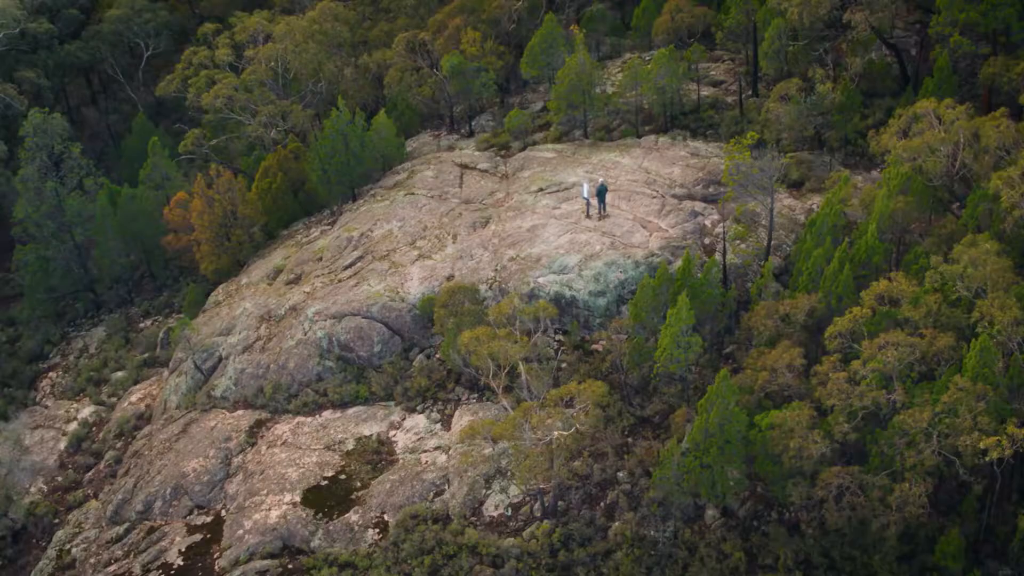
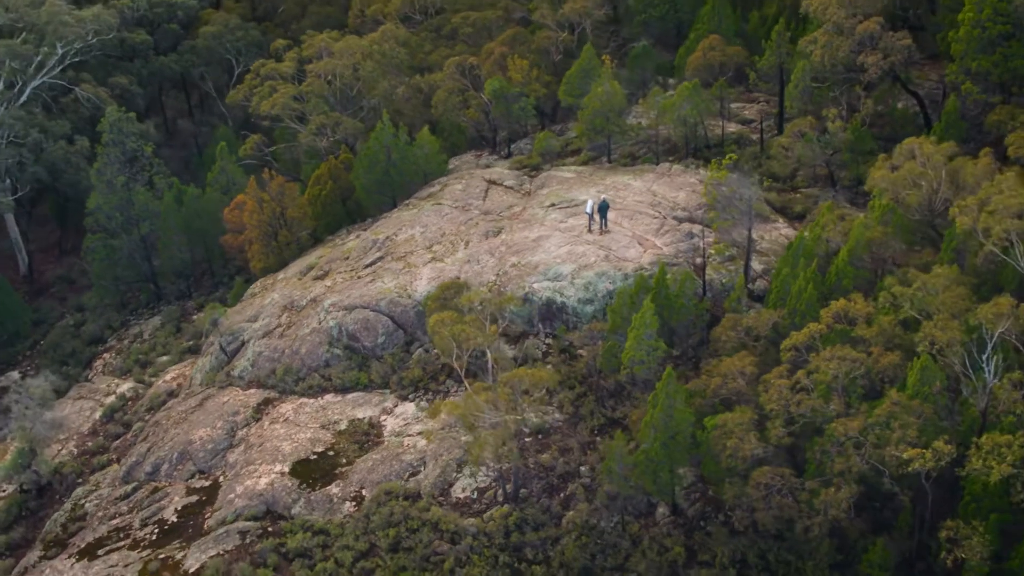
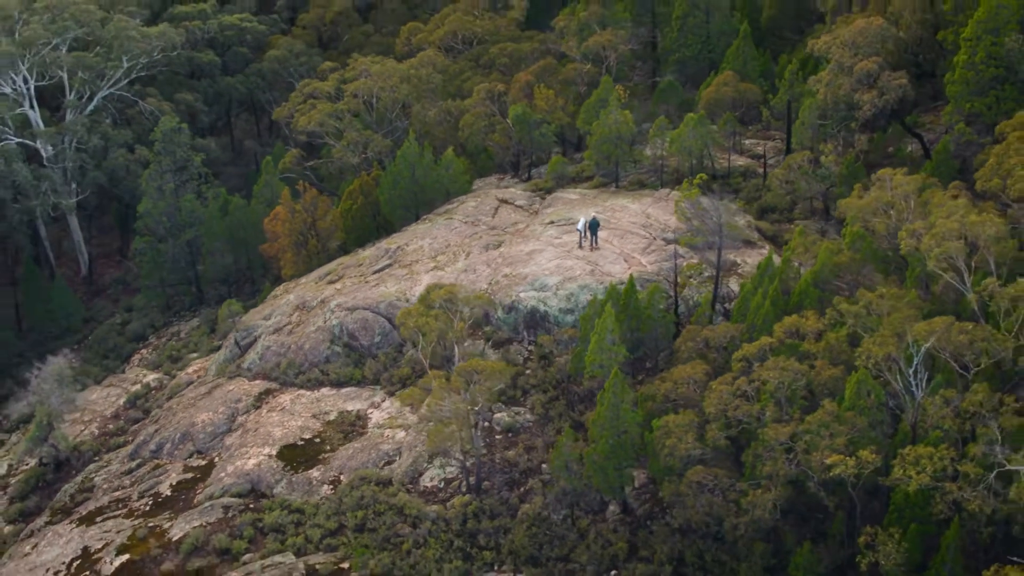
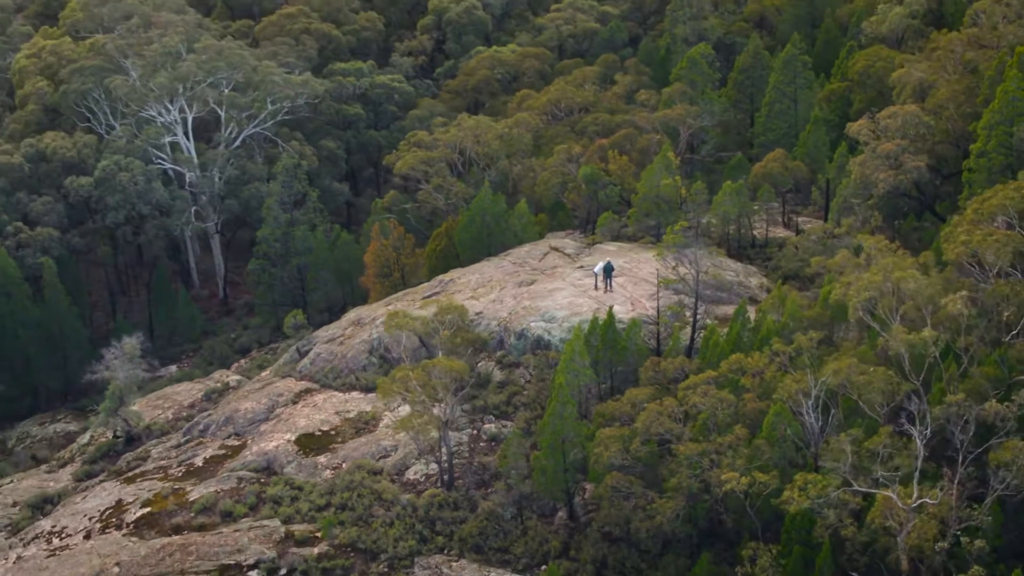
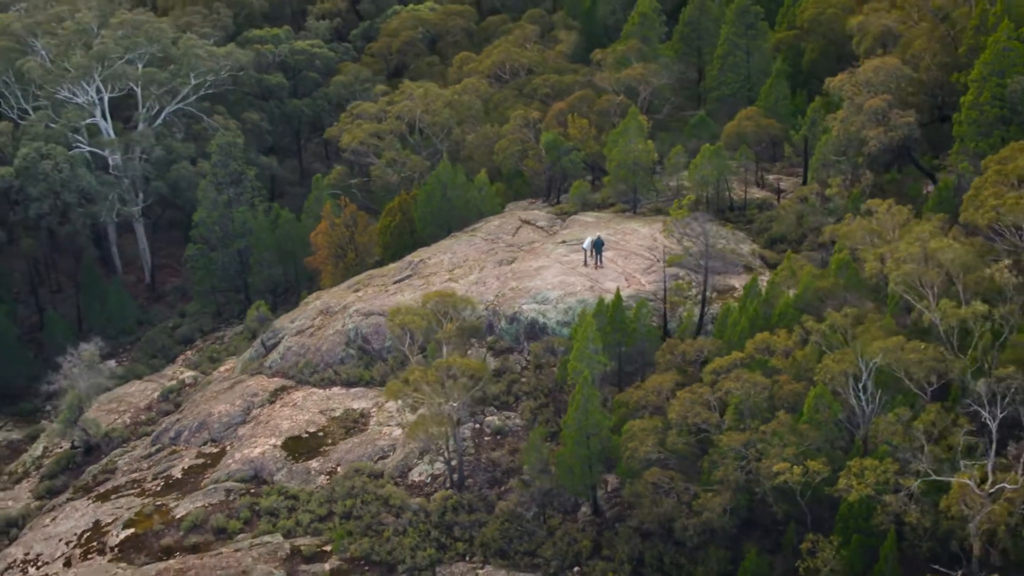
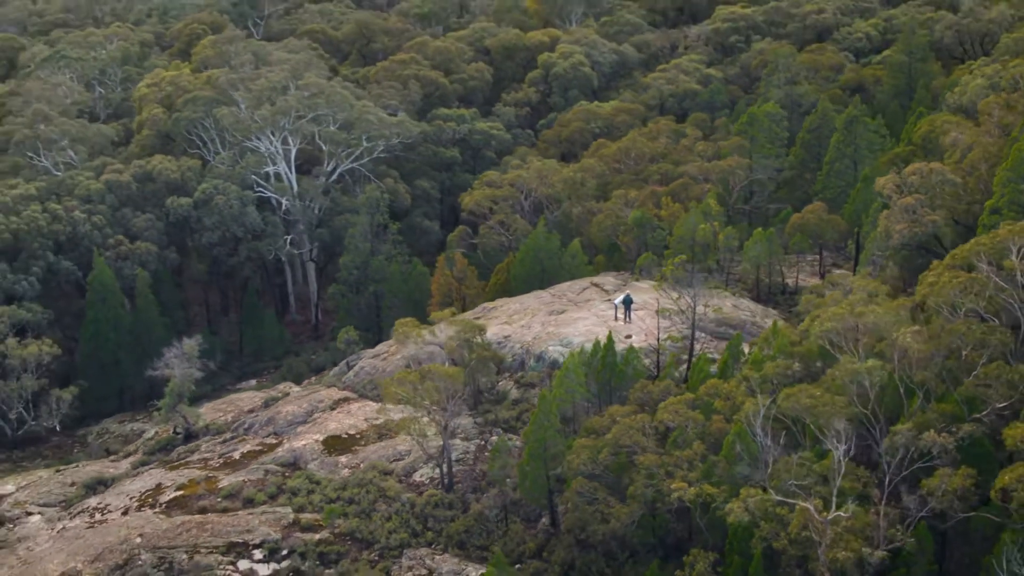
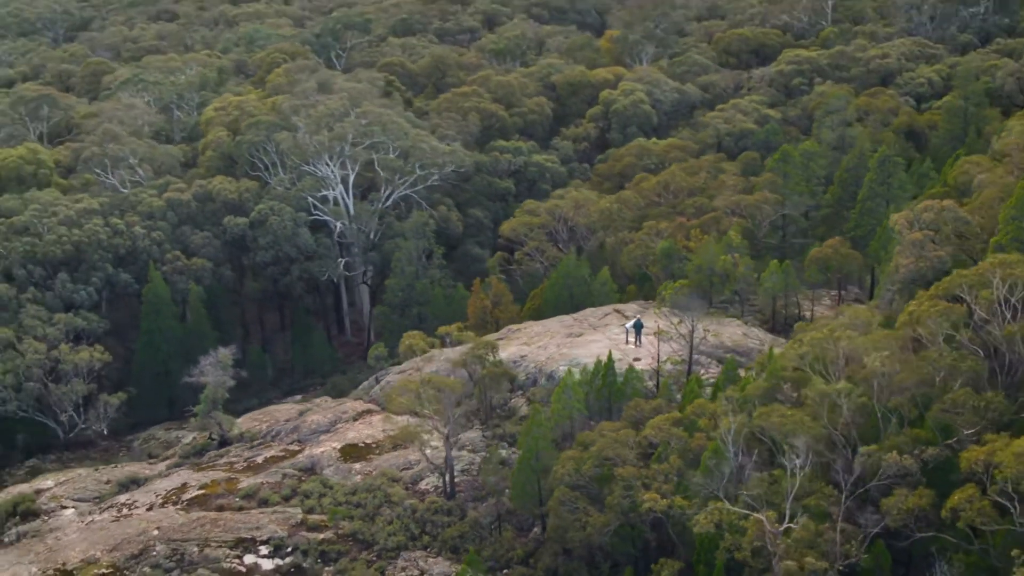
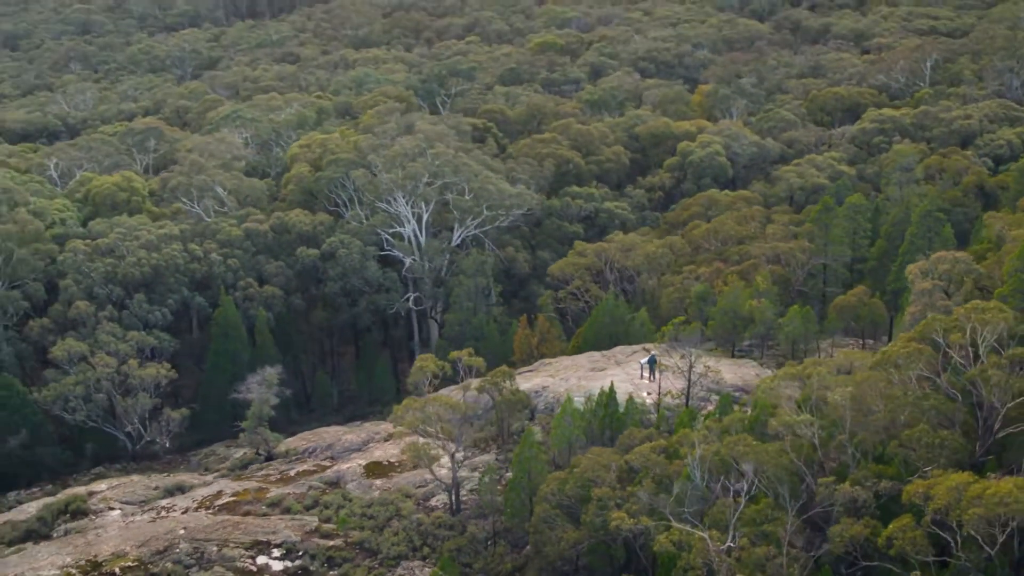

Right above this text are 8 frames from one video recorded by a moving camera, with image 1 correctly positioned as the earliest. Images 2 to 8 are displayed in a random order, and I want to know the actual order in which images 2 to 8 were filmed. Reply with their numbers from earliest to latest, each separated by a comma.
2, 3, 5, 4, 6, 7, 8
